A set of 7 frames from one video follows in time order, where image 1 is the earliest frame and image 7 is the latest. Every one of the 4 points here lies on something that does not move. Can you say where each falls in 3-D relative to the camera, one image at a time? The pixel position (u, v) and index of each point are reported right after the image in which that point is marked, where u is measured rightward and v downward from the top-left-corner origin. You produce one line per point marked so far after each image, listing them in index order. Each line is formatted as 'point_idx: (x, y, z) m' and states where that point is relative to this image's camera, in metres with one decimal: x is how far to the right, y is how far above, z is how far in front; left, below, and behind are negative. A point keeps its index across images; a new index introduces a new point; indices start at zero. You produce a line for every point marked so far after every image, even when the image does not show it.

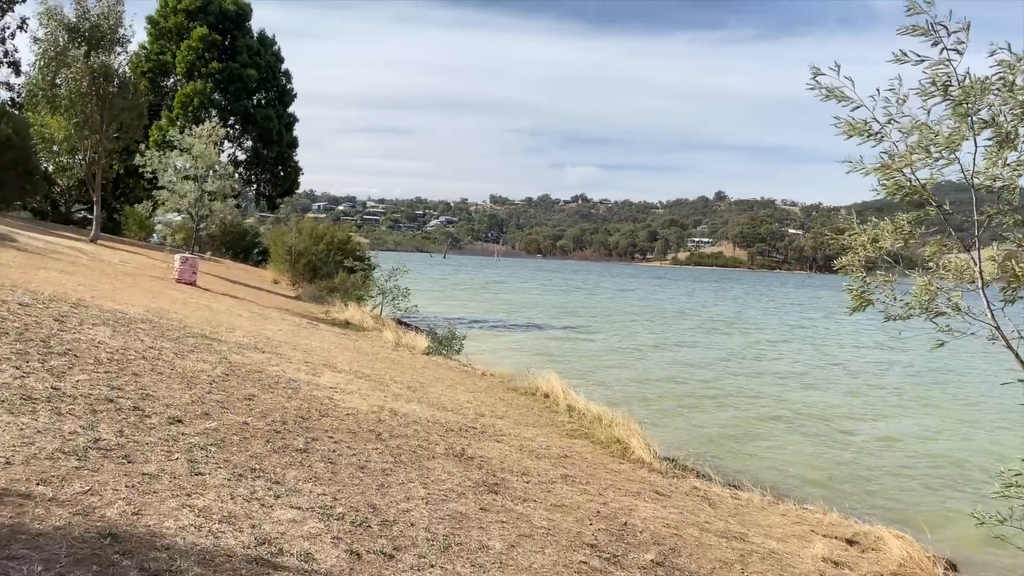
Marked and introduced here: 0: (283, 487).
0: (-1.4, -1.2, +4.5) m
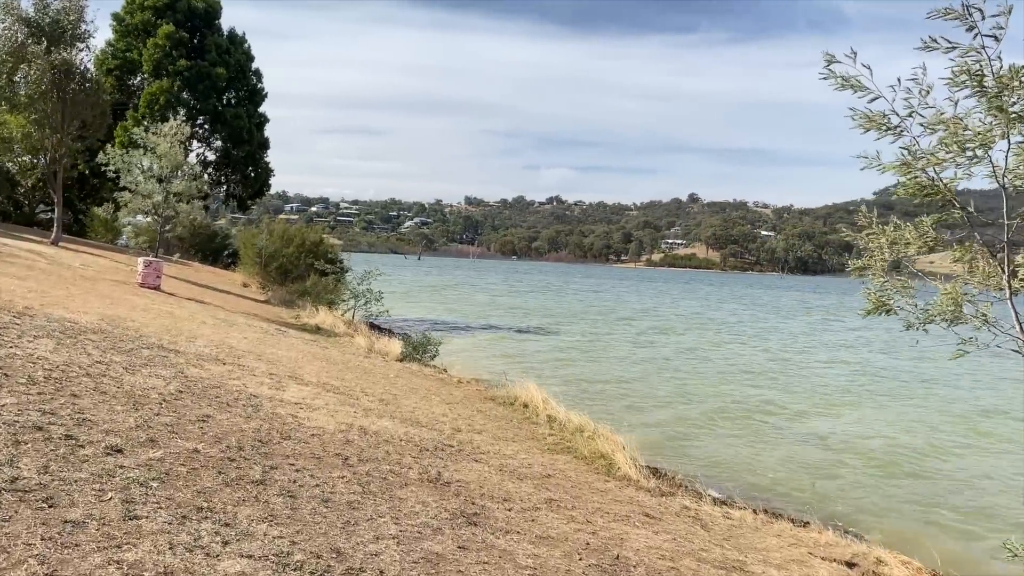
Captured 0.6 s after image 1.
0: (-1.5, -1.3, +3.9) m
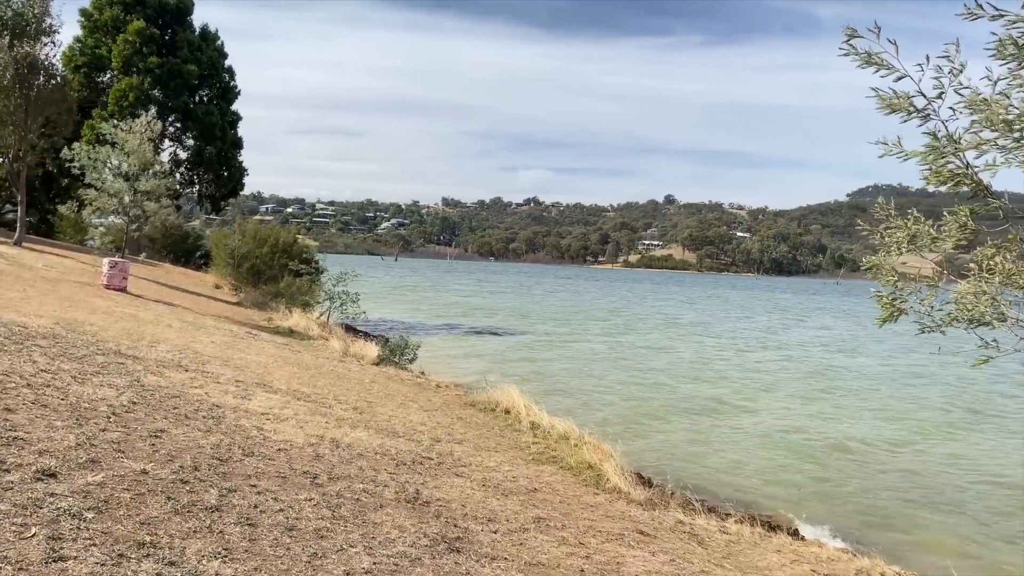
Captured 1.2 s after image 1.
0: (-1.5, -1.3, +3.4) m
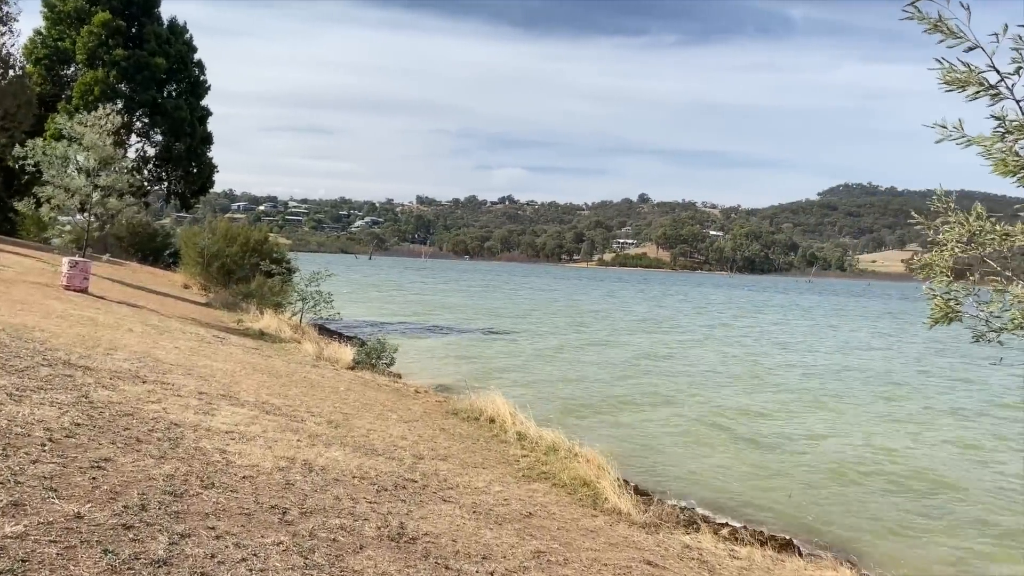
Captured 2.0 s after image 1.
0: (-1.5, -1.4, +2.7) m
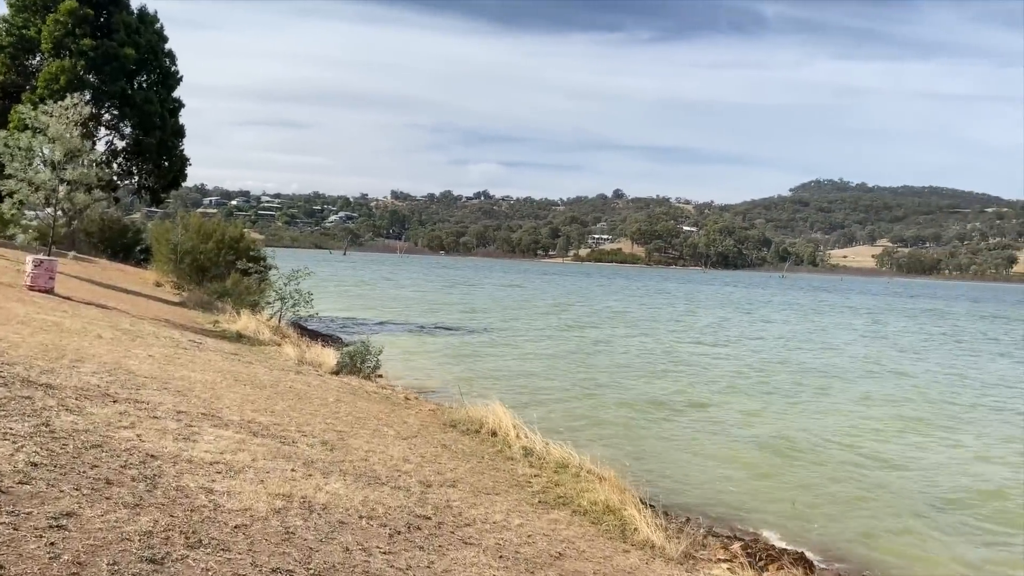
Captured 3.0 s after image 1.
0: (-1.2, -1.5, +1.9) m
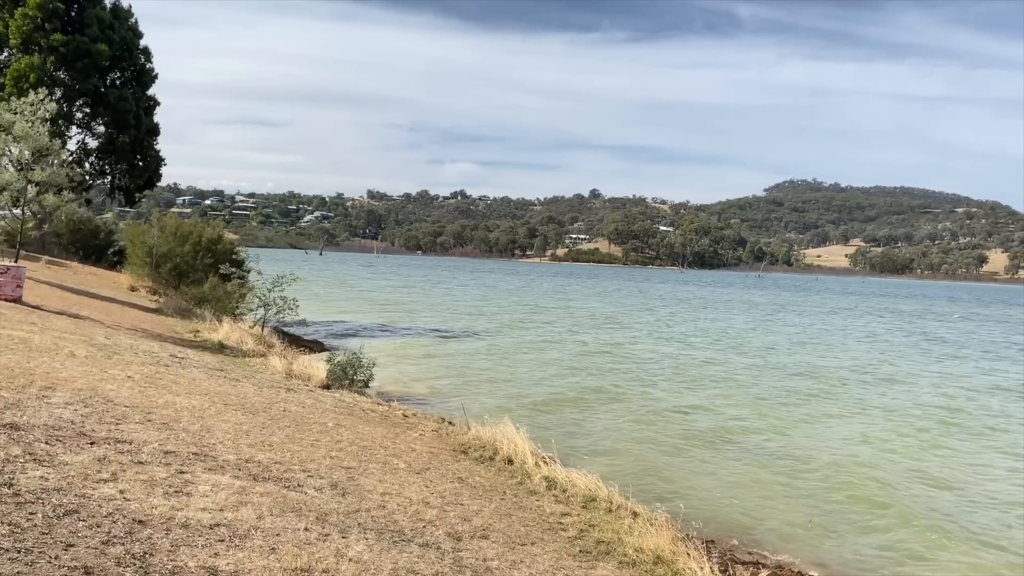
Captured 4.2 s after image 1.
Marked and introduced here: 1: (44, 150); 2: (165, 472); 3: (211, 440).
0: (-0.7, -1.7, +1.0) m
1: (-12.1, +3.5, +18.7) m
2: (-2.8, -1.5, +5.9) m
3: (-3.1, -1.5, +7.4) m
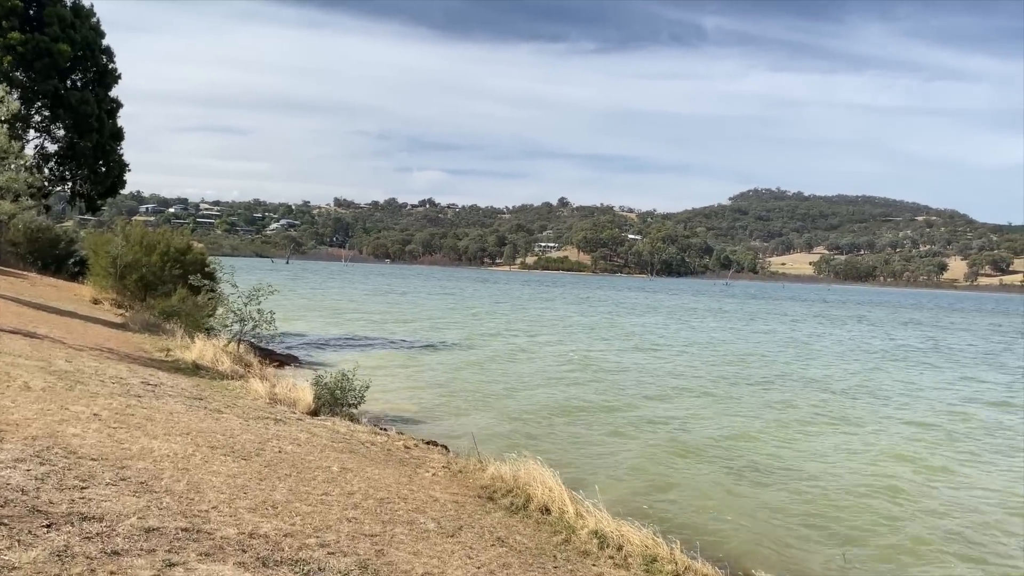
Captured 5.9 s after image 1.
0: (+0.1, -1.8, -0.3) m
1: (-12.0, +3.2, +16.9) m
2: (-2.2, -1.7, +4.5) m
3: (-2.6, -1.8, +6.0) m
